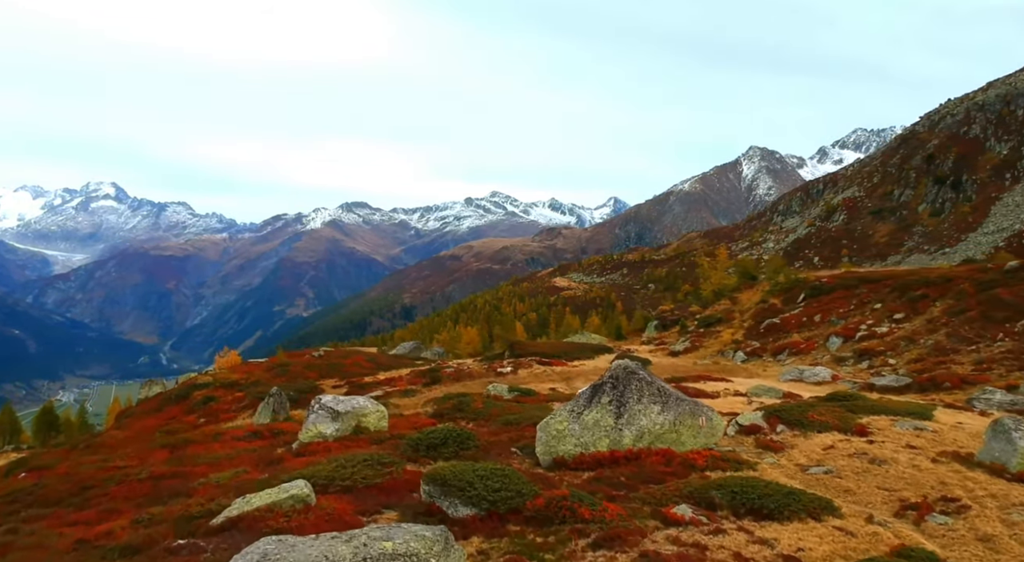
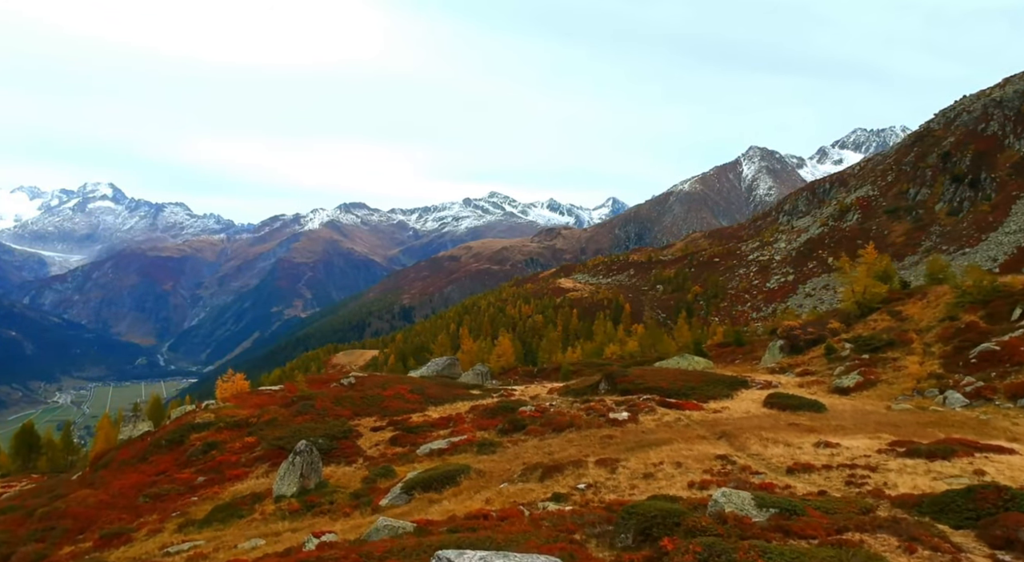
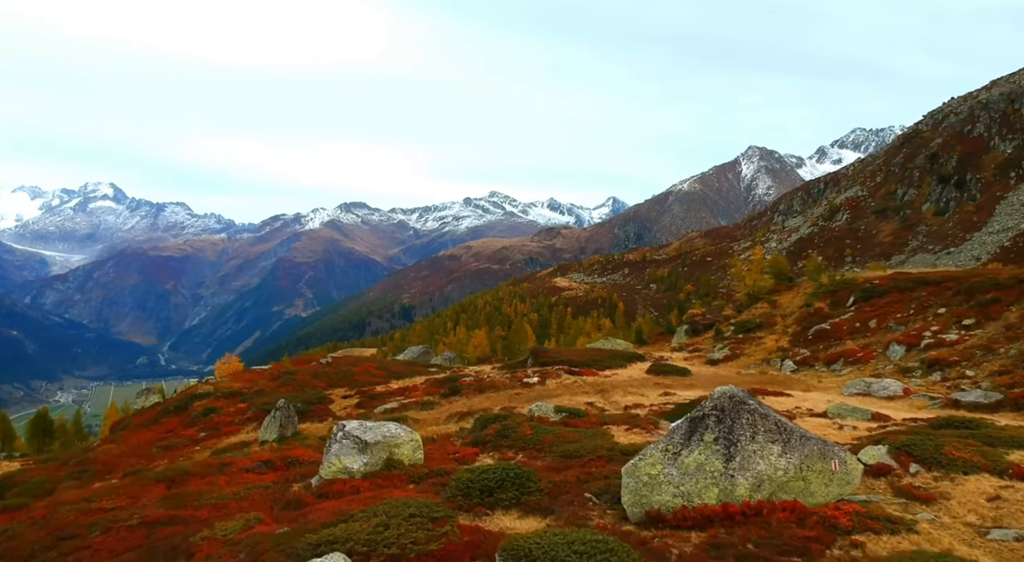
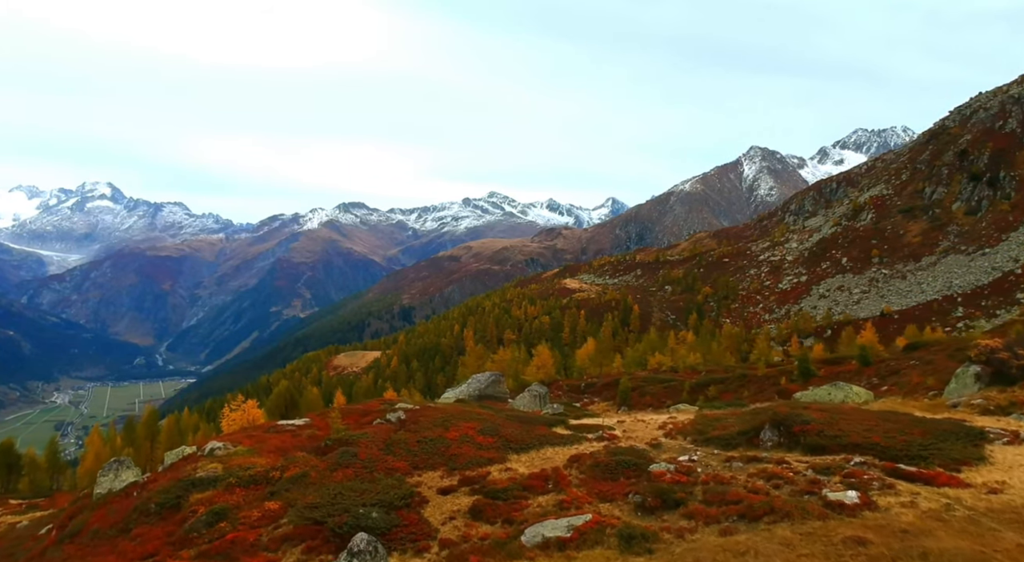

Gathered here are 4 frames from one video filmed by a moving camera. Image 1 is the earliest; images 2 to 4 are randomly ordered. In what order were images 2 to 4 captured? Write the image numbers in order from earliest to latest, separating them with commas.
3, 2, 4
